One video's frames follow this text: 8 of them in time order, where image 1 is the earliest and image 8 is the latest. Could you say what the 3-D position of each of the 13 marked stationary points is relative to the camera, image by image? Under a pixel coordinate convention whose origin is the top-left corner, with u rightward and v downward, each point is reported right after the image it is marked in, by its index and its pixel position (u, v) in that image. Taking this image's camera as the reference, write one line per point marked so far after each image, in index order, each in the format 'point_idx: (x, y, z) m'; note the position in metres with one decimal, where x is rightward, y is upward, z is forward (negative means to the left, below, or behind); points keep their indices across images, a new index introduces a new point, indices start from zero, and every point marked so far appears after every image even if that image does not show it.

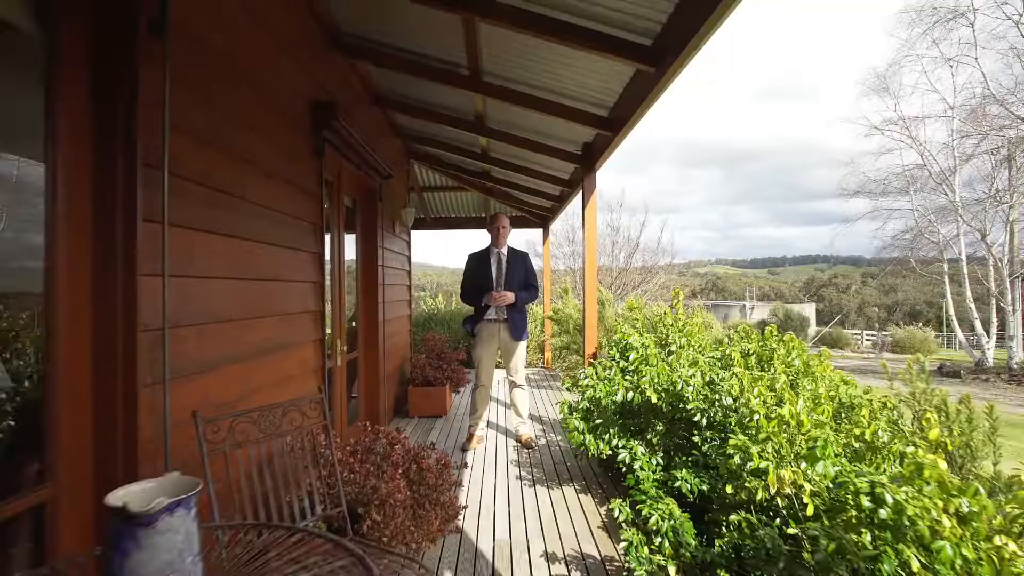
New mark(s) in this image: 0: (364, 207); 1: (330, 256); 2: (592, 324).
0: (-1.2, +0.7, +4.1) m
1: (-1.2, +0.2, +3.4) m
2: (+0.7, -0.3, +4.1) m
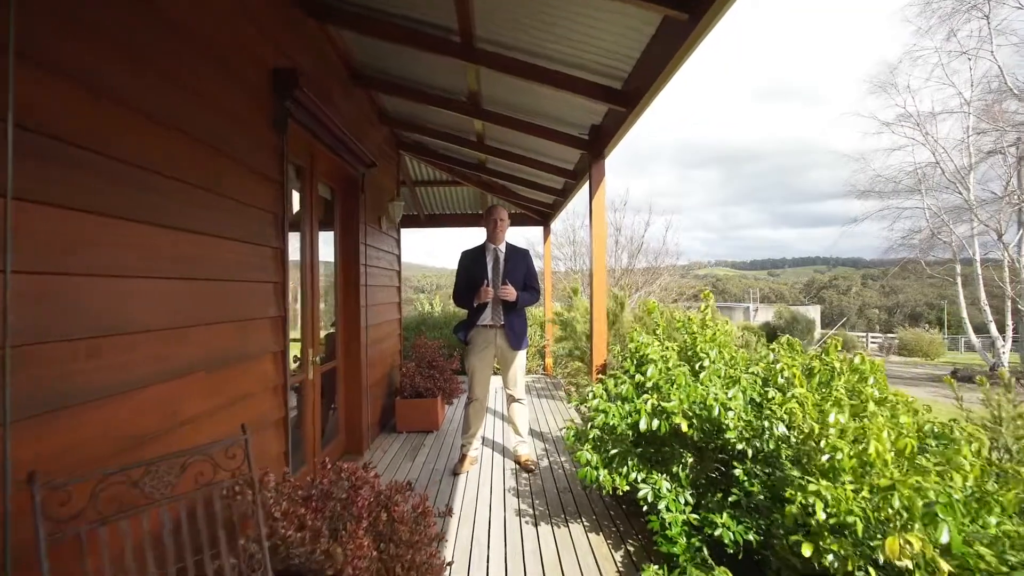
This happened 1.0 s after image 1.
0: (-1.2, +0.6, +3.7) m
1: (-1.2, +0.2, +3.0) m
2: (+0.6, -0.3, +3.6) m
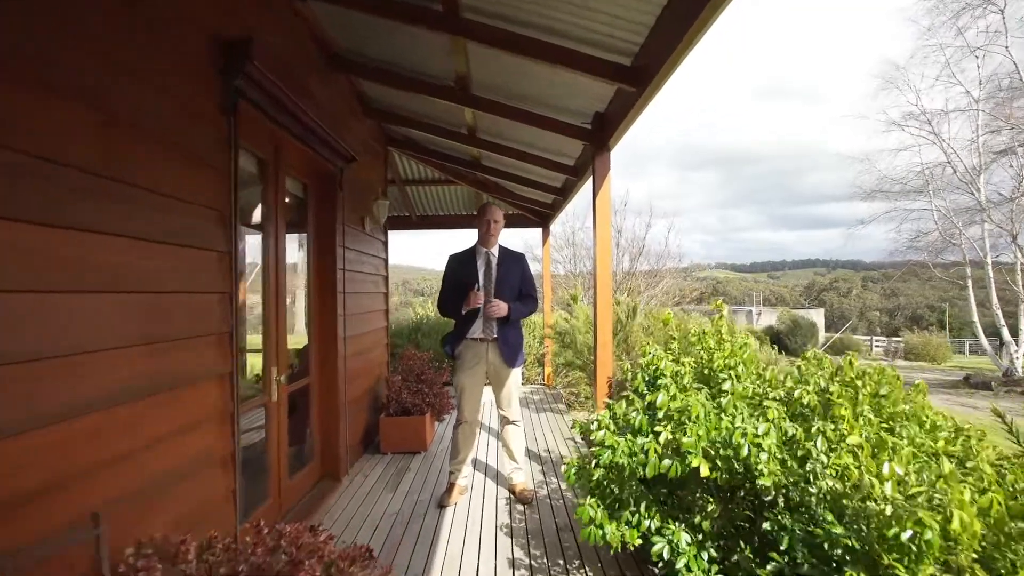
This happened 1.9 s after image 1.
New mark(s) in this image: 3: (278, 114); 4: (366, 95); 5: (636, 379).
0: (-1.3, +0.6, +3.3) m
1: (-1.3, +0.2, +2.6) m
2: (+0.6, -0.4, +3.3) m
3: (-1.1, +0.8, +2.5) m
4: (-1.1, +1.5, +3.9) m
5: (+0.6, -0.5, +2.6) m
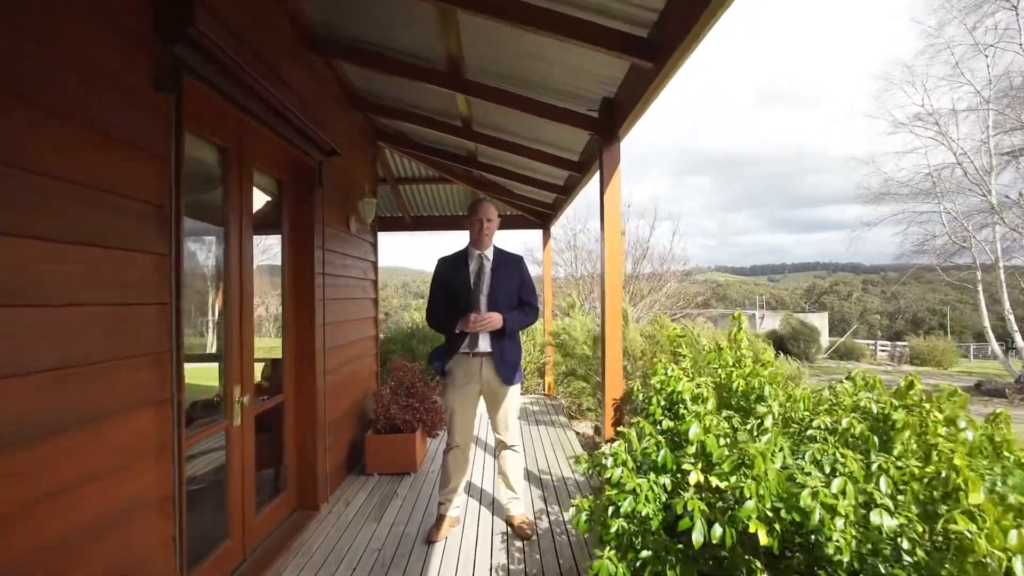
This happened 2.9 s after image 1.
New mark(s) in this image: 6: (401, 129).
0: (-1.3, +0.6, +3.0) m
1: (-1.3, +0.1, +2.3) m
2: (+0.6, -0.4, +2.9) m
3: (-1.1, +0.8, +2.1) m
4: (-1.1, +1.4, +3.6) m
5: (+0.6, -0.5, +2.3) m
6: (-0.9, +1.4, +4.4) m
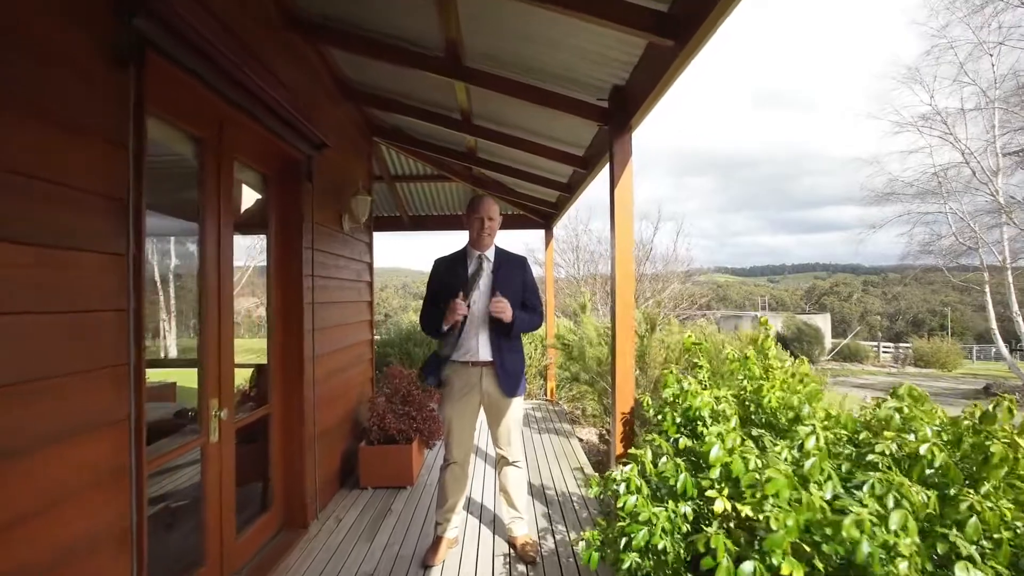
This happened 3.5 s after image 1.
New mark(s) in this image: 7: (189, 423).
0: (-1.3, +0.5, +2.8) m
1: (-1.3, +0.1, +2.1) m
2: (+0.6, -0.4, +2.7) m
3: (-1.1, +0.8, +1.9) m
4: (-1.1, +1.4, +3.4) m
5: (+0.6, -0.5, +2.1) m
6: (-0.9, +1.3, +4.2) m
7: (-1.2, -0.5, +2.0) m
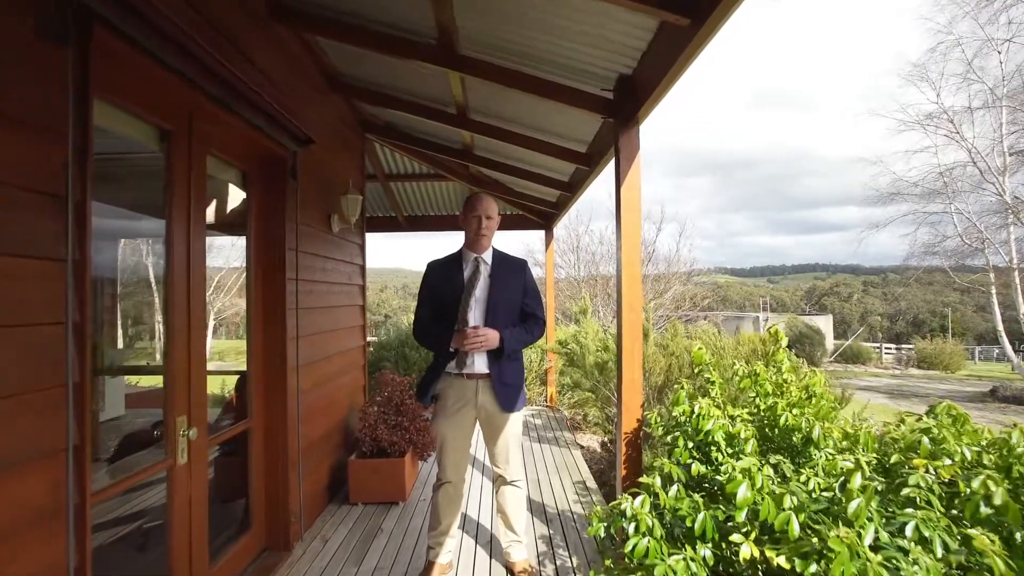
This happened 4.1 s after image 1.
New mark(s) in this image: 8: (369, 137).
0: (-1.3, +0.5, +2.6) m
1: (-1.3, +0.1, +1.9) m
2: (+0.6, -0.4, +2.5) m
3: (-1.1, +0.8, +1.8) m
4: (-1.1, +1.4, +3.2) m
5: (+0.6, -0.6, +1.9) m
6: (-0.9, +1.3, +4.0) m
7: (-1.3, -0.5, +1.8) m
8: (-1.2, +1.2, +4.3) m
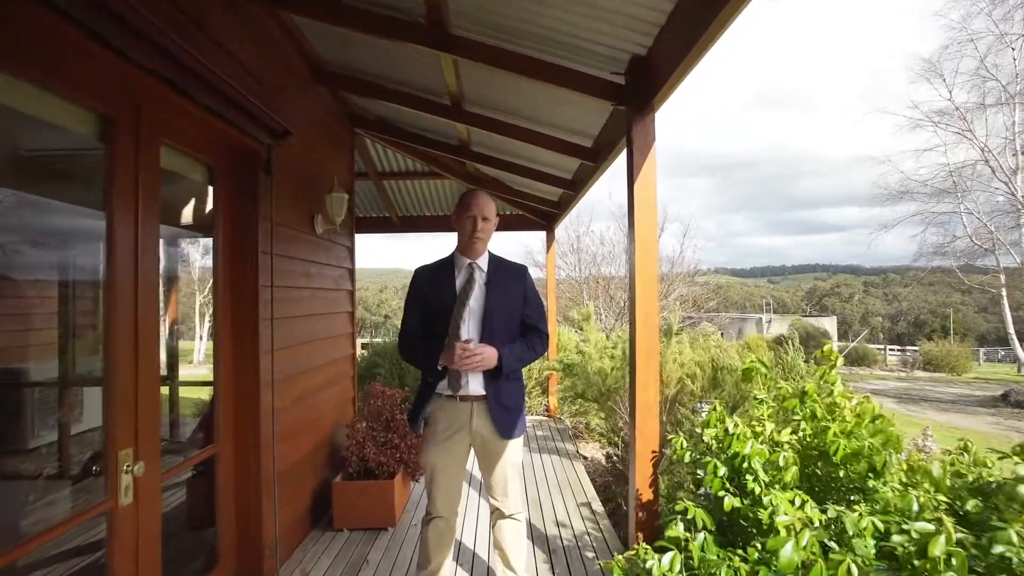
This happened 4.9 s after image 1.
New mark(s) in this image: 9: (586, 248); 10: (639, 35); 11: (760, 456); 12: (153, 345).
0: (-1.3, +0.5, +2.3) m
1: (-1.3, +0.1, +1.6) m
2: (+0.6, -0.5, +2.3) m
3: (-1.1, +0.7, +1.5) m
4: (-1.1, +1.4, +2.9) m
5: (+0.6, -0.6, +1.7) m
6: (-0.9, +1.3, +3.7) m
7: (-1.3, -0.6, +1.5) m
8: (-1.2, +1.2, +4.0) m
9: (+1.9, +1.0, +13.3) m
10: (+0.5, +0.9, +1.9) m
11: (+0.8, -0.6, +1.7) m
12: (-1.2, -0.2, +1.8) m
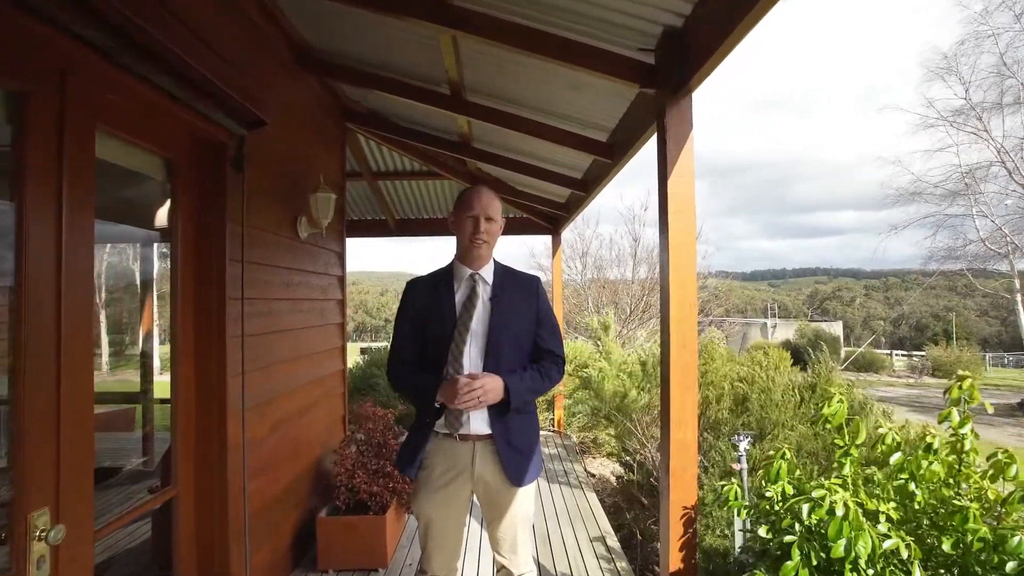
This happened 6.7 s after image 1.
0: (-1.2, +0.4, +2.0) m
1: (-1.2, 0.0, +1.3) m
2: (+0.6, -0.5, +1.9) m
3: (-1.1, +0.7, +1.2) m
4: (-1.1, +1.3, +2.6) m
5: (+0.7, -0.7, +1.3) m
6: (-0.9, +1.2, +3.4) m
7: (-1.2, -0.6, +1.2) m
8: (-1.2, +1.1, +3.7) m
9: (+2.0, +0.9, +13.0) m
10: (+0.5, +0.9, +1.6) m
11: (+0.8, -0.6, +1.4) m
12: (-1.2, -0.3, +1.5) m
